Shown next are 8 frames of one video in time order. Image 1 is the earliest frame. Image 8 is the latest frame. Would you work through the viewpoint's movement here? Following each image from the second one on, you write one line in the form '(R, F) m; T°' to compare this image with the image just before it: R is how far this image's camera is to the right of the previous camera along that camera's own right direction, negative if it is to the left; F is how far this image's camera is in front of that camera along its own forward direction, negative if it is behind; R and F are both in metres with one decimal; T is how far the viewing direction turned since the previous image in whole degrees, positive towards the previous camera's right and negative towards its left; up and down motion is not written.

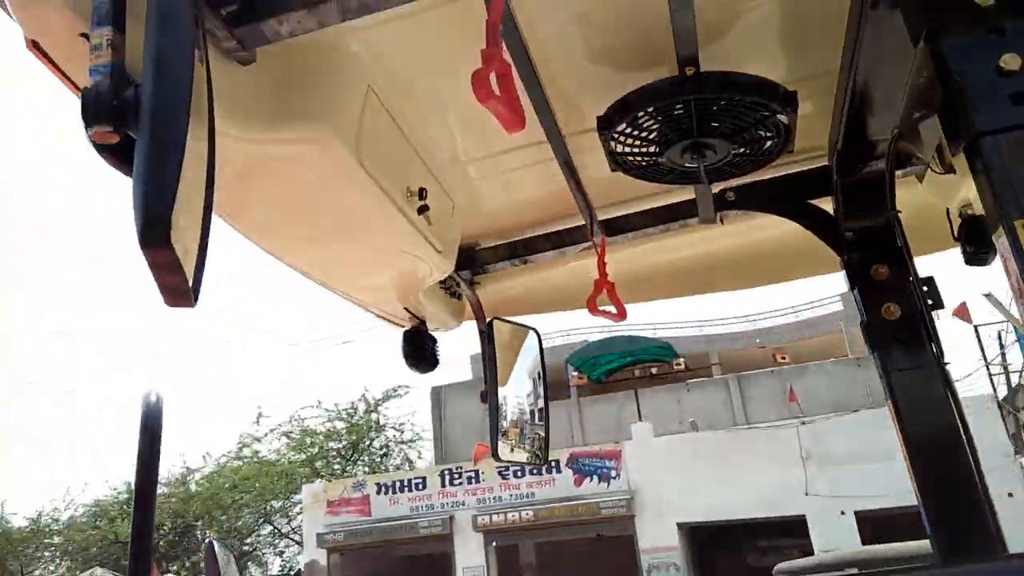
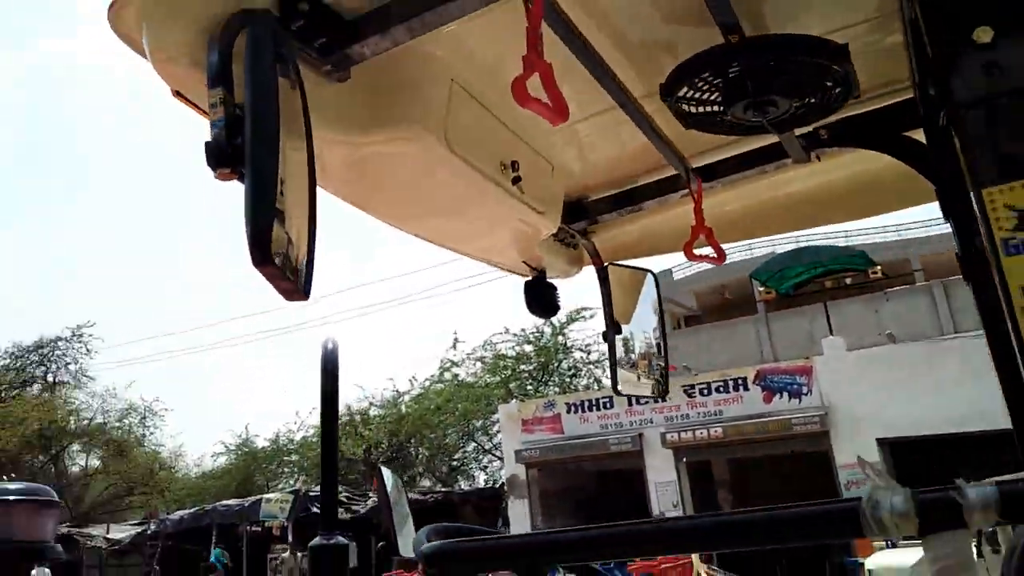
(+0.2, -0.2) m; -13°
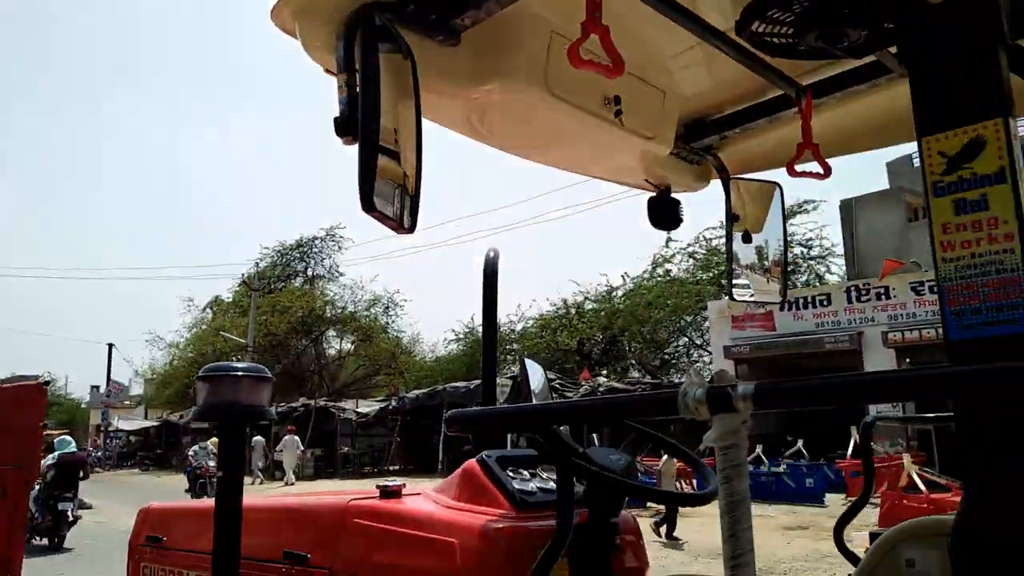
(+0.3, -0.2) m; -16°
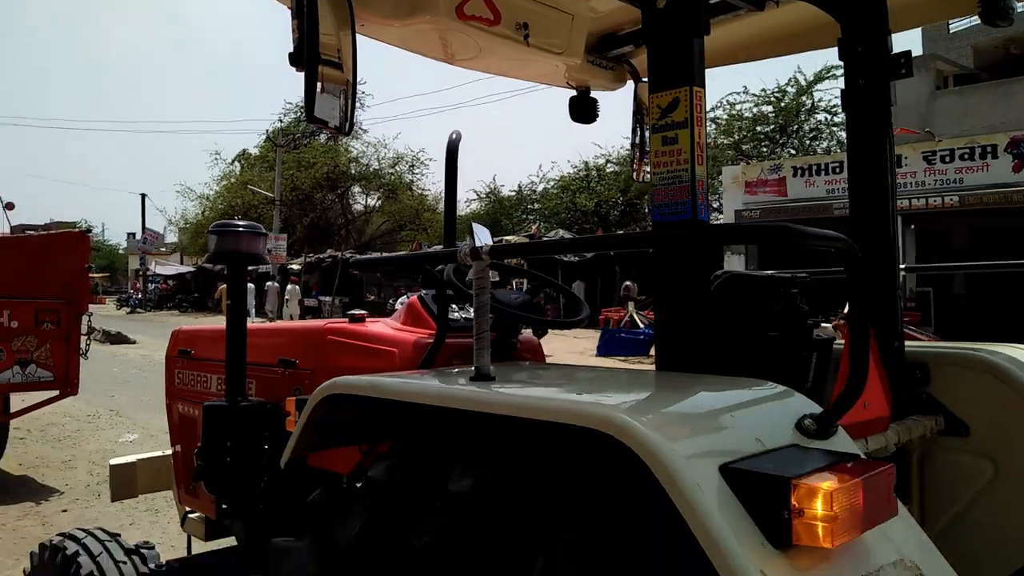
(+0.3, -0.6) m; -2°
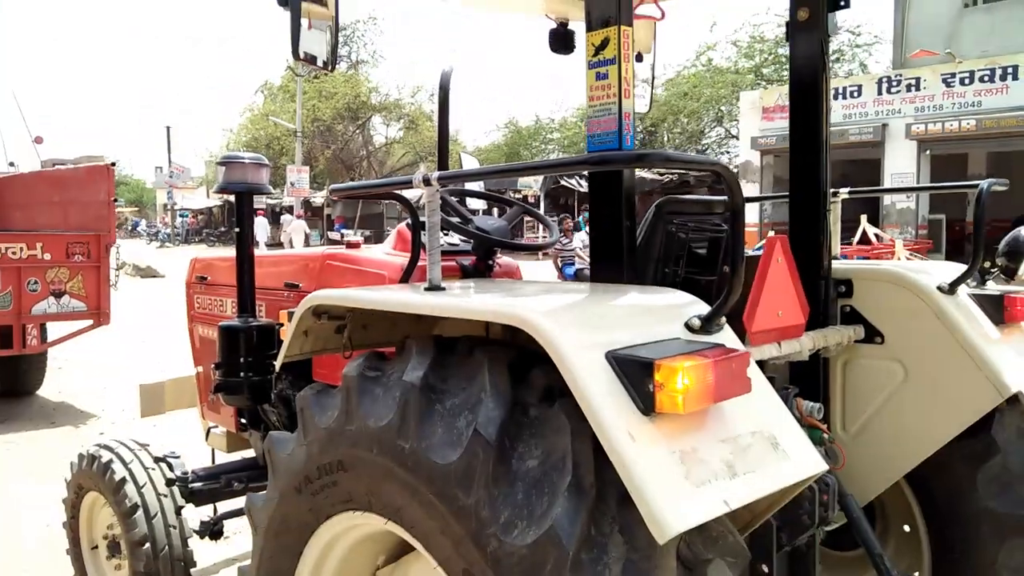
(+0.2, -0.3) m; -2°
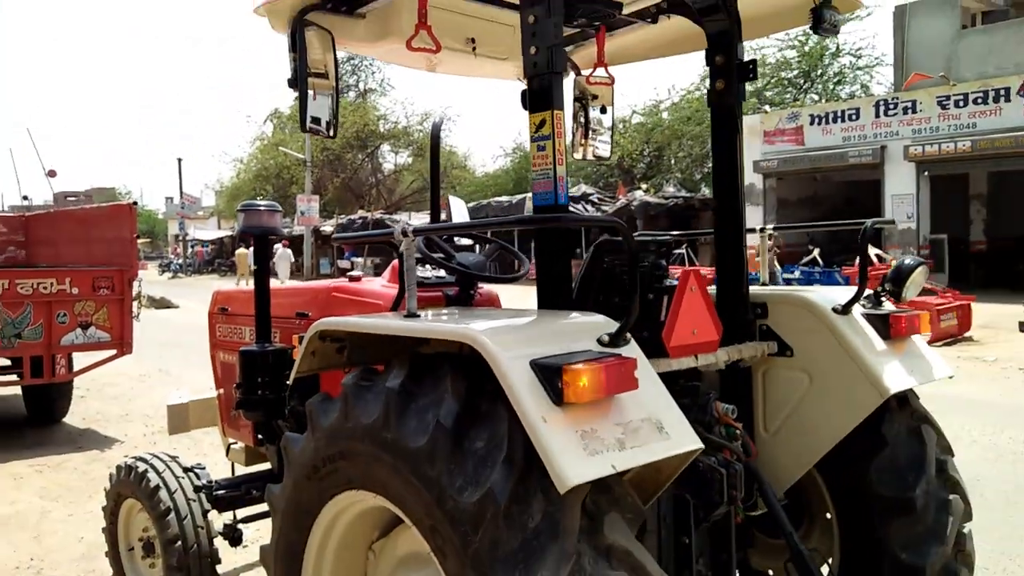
(+0.1, -0.5) m; -1°
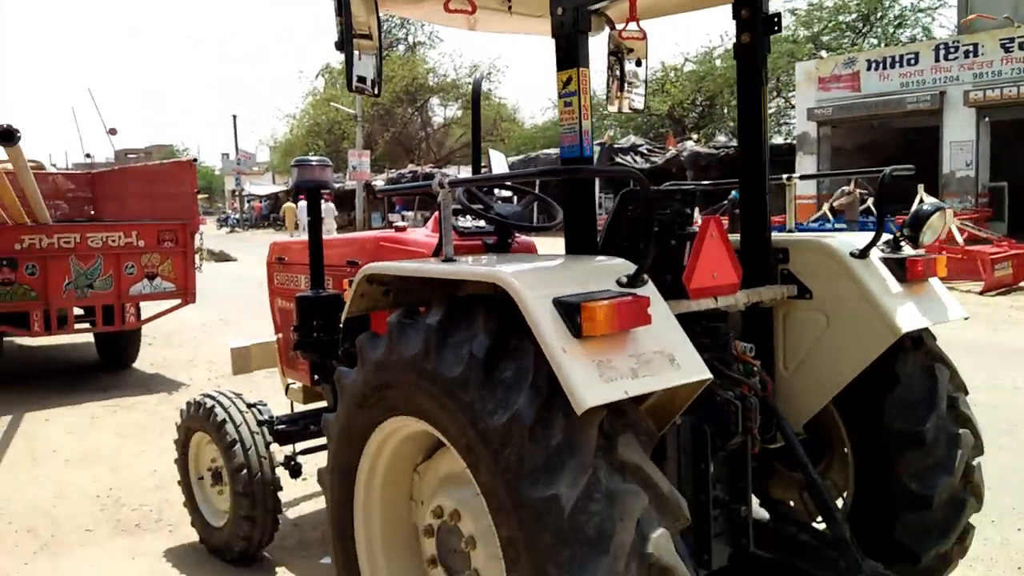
(+0.1, -0.2) m; -4°
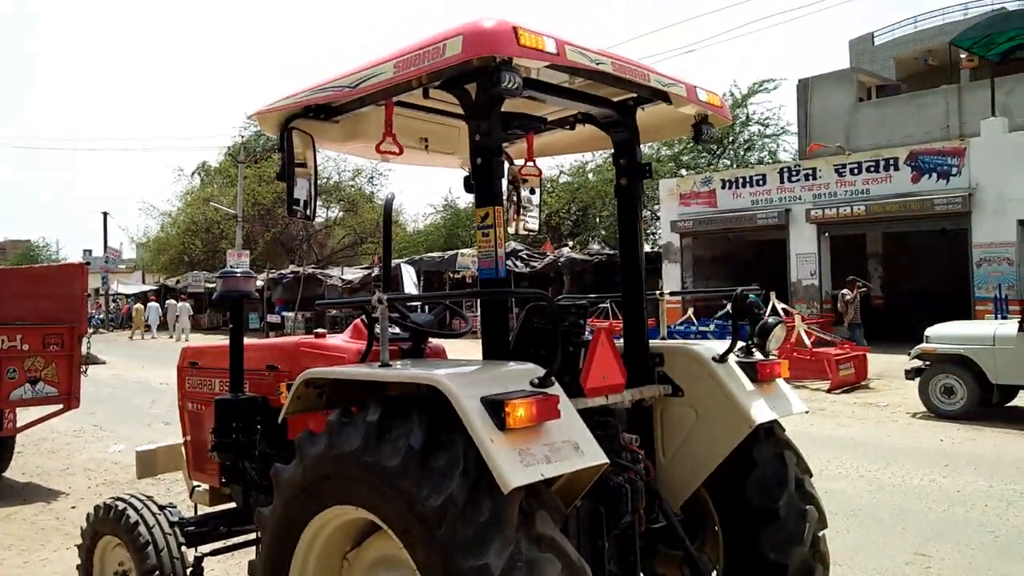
(-0.2, -0.4) m; +9°
